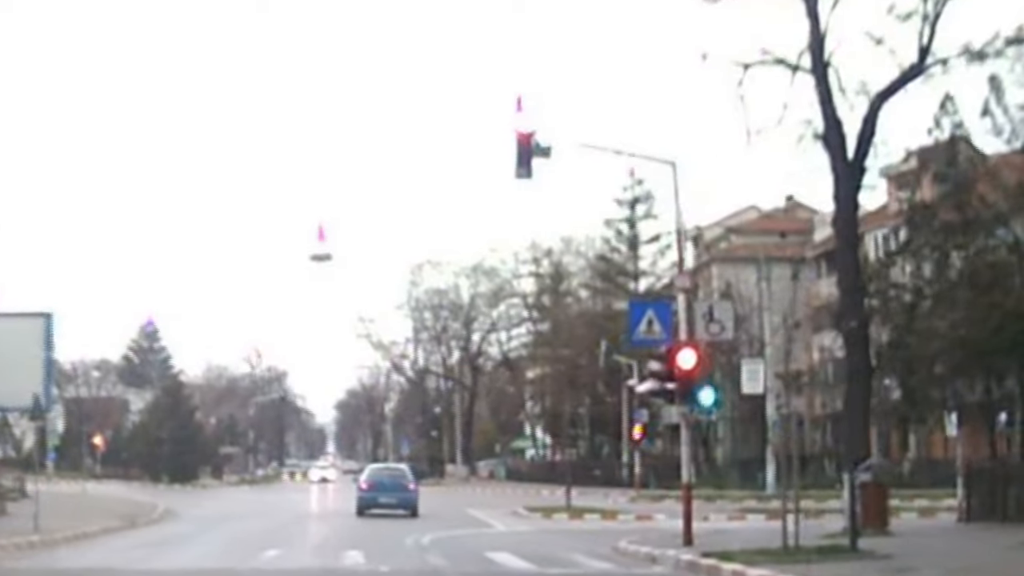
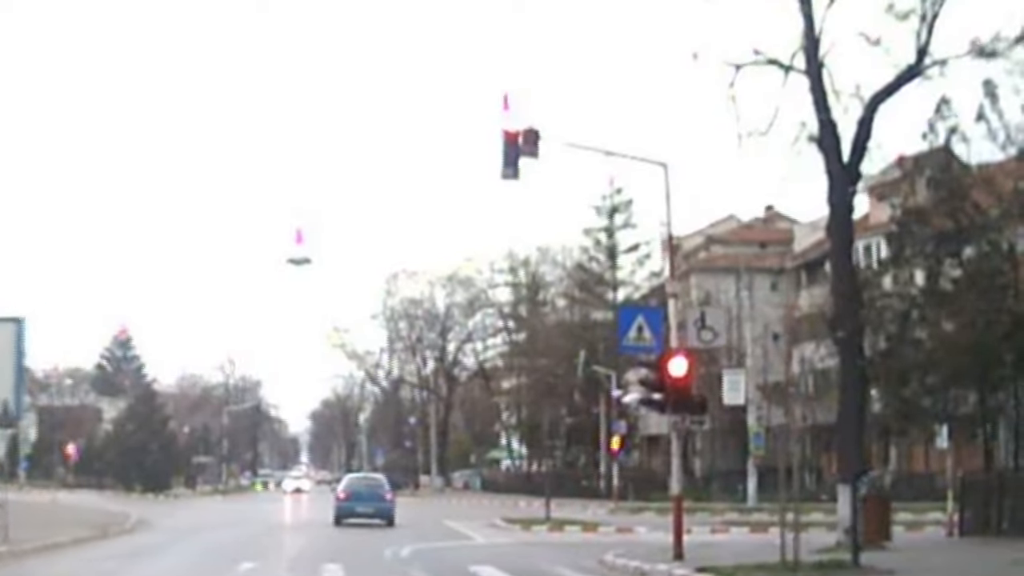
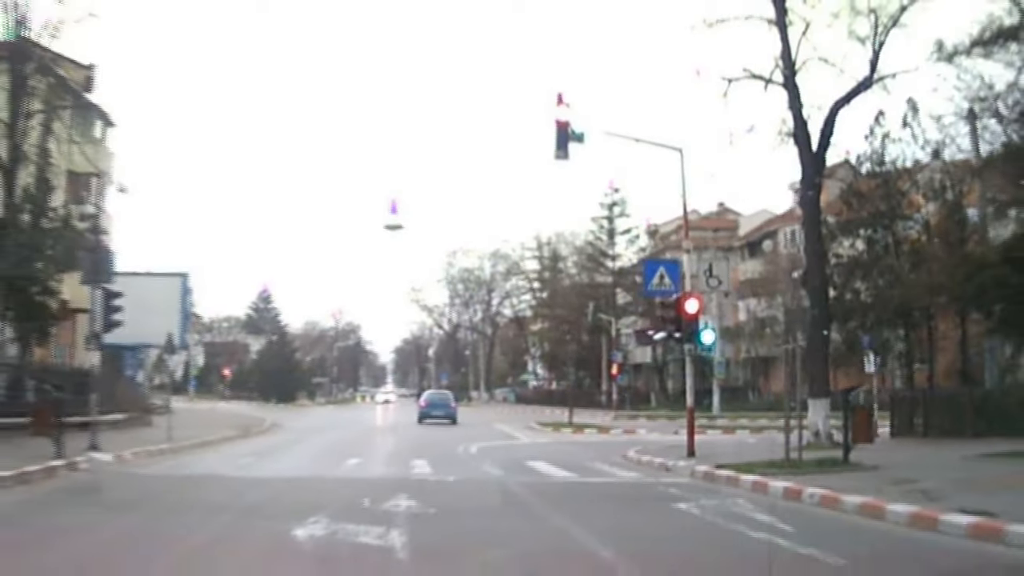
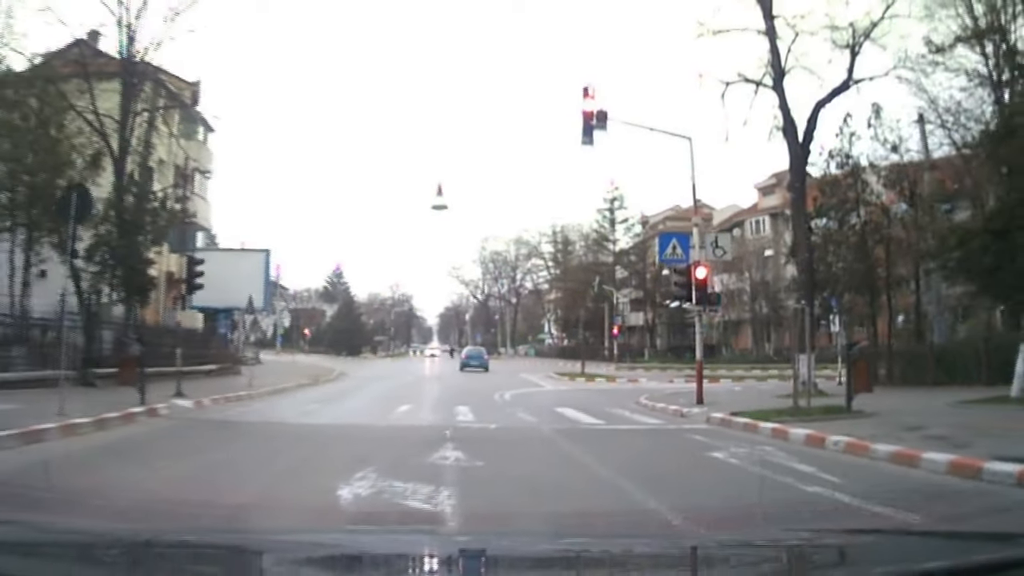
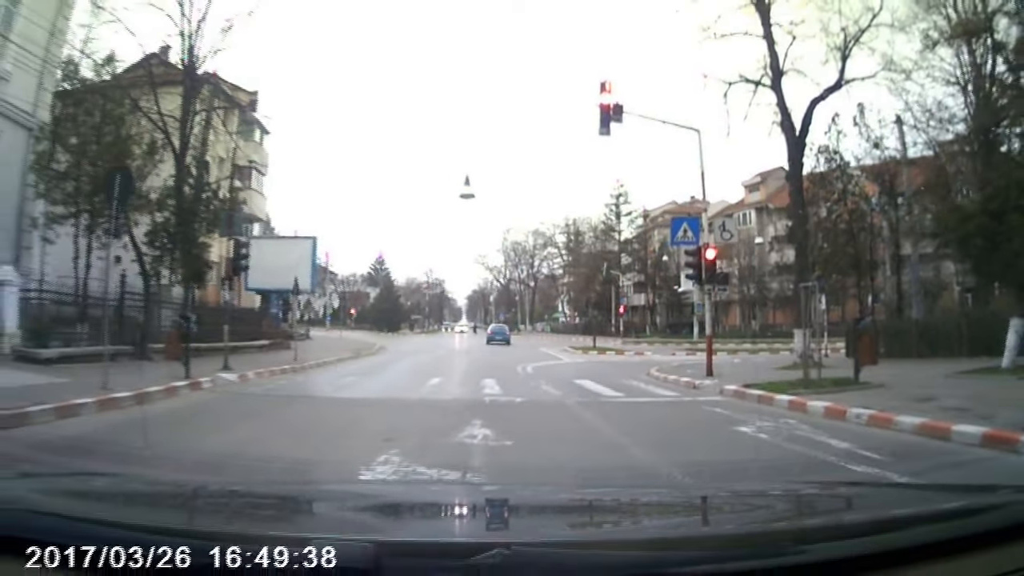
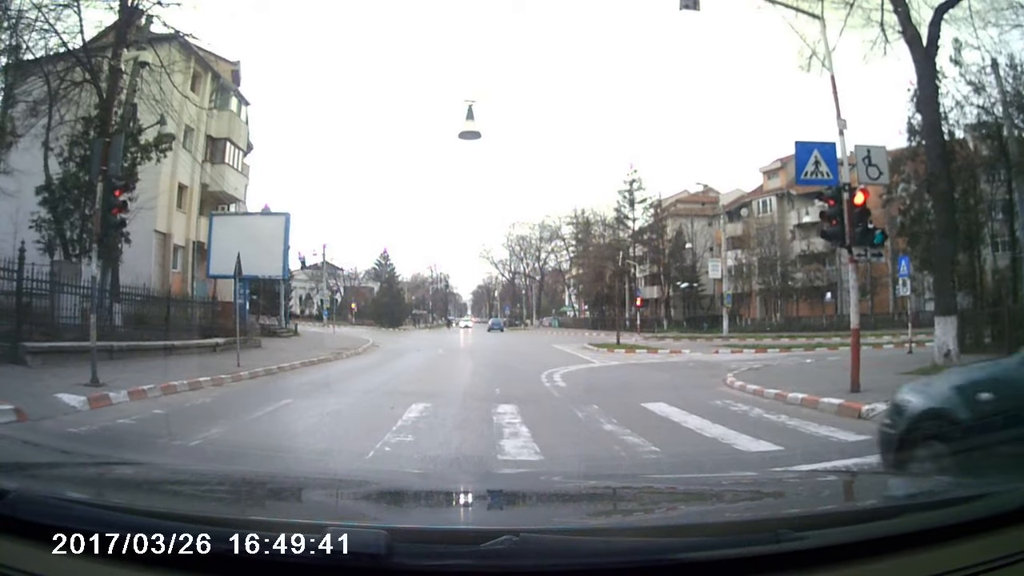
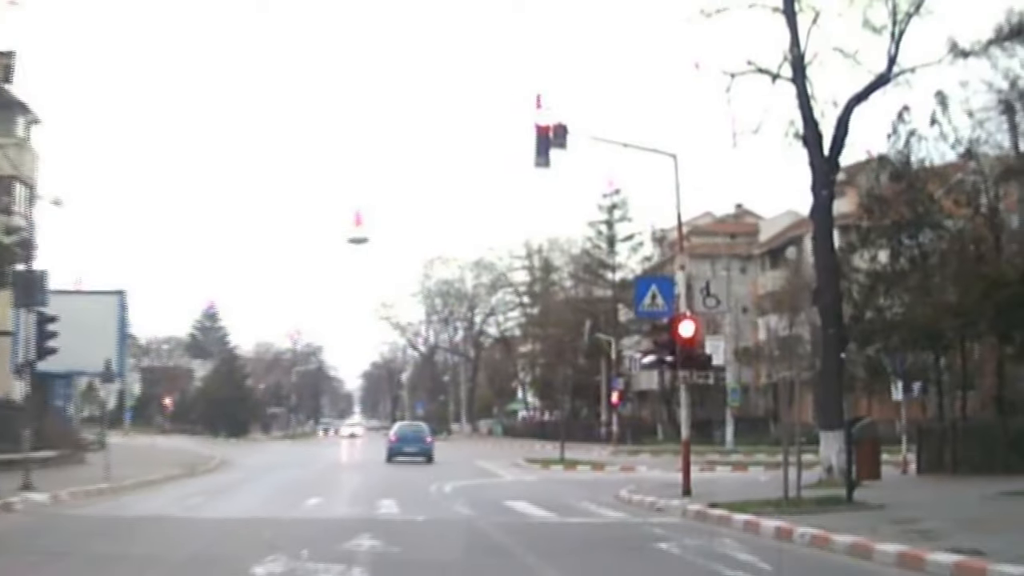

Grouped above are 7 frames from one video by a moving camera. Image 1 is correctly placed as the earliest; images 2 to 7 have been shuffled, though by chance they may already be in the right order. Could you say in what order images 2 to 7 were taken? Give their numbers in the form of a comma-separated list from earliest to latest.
2, 7, 3, 4, 5, 6
